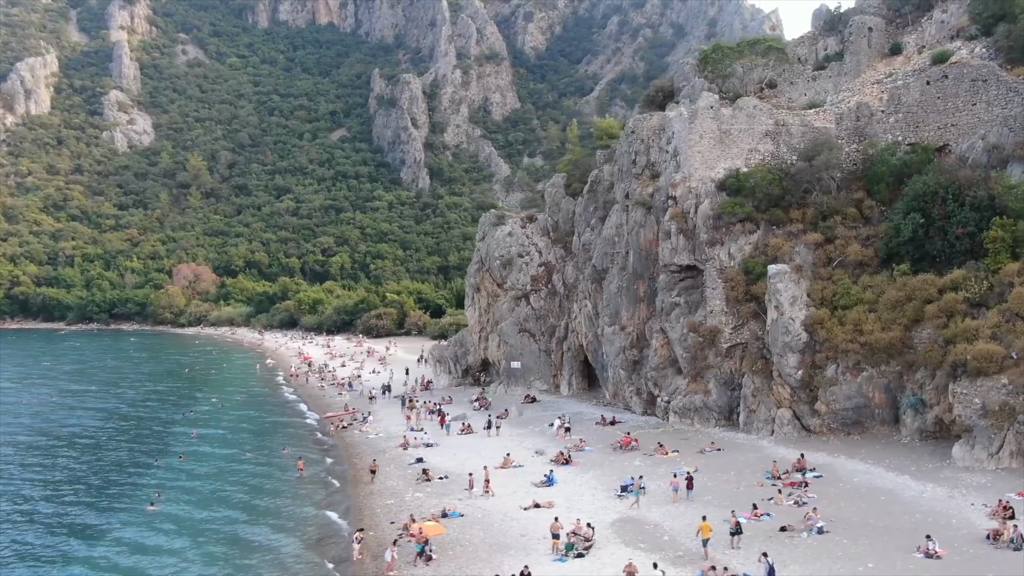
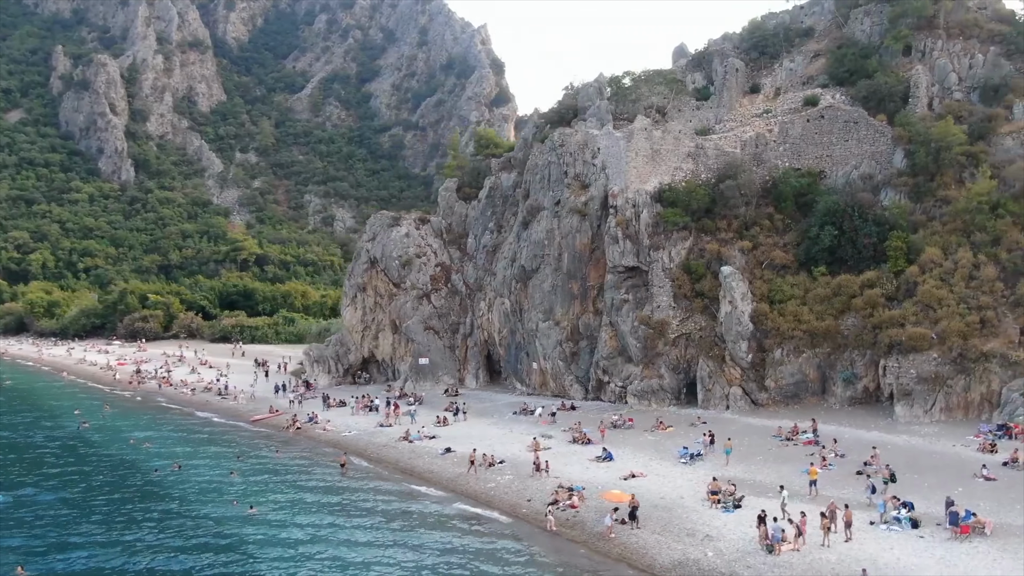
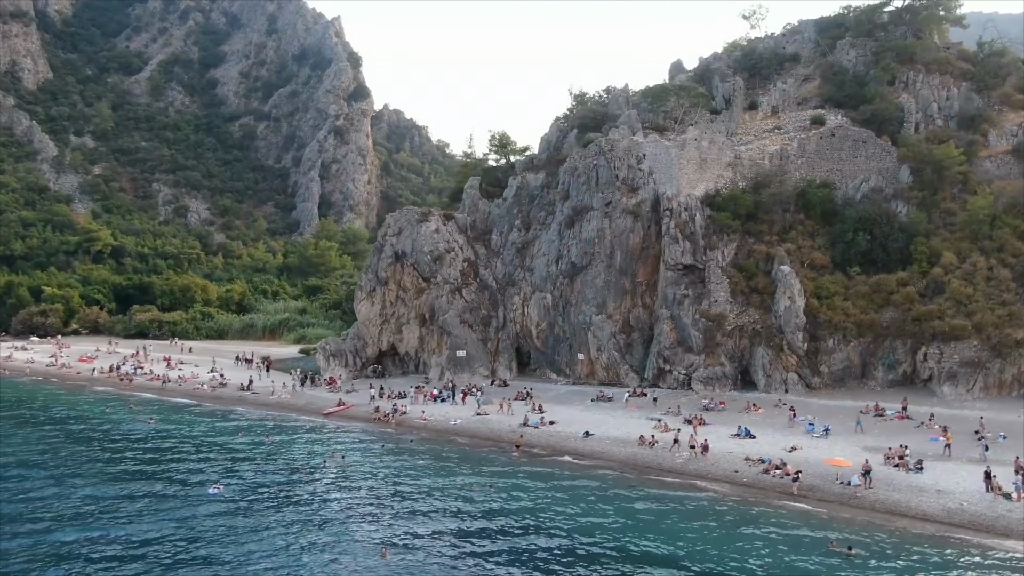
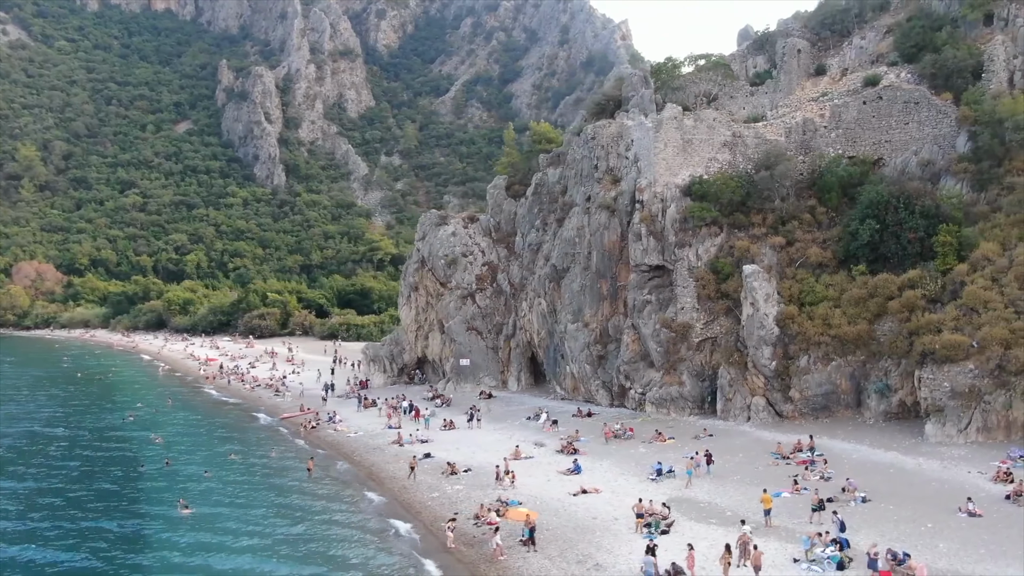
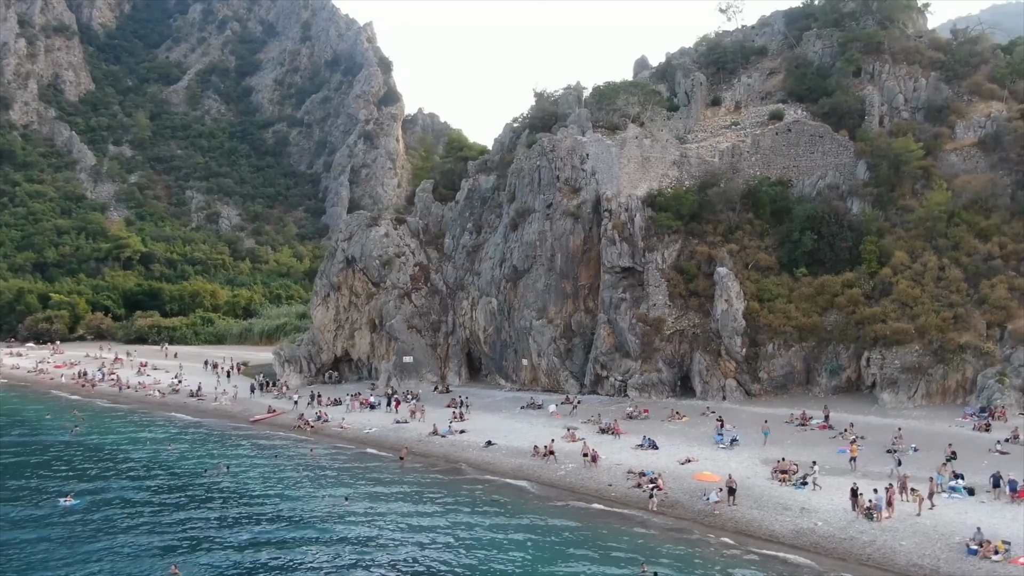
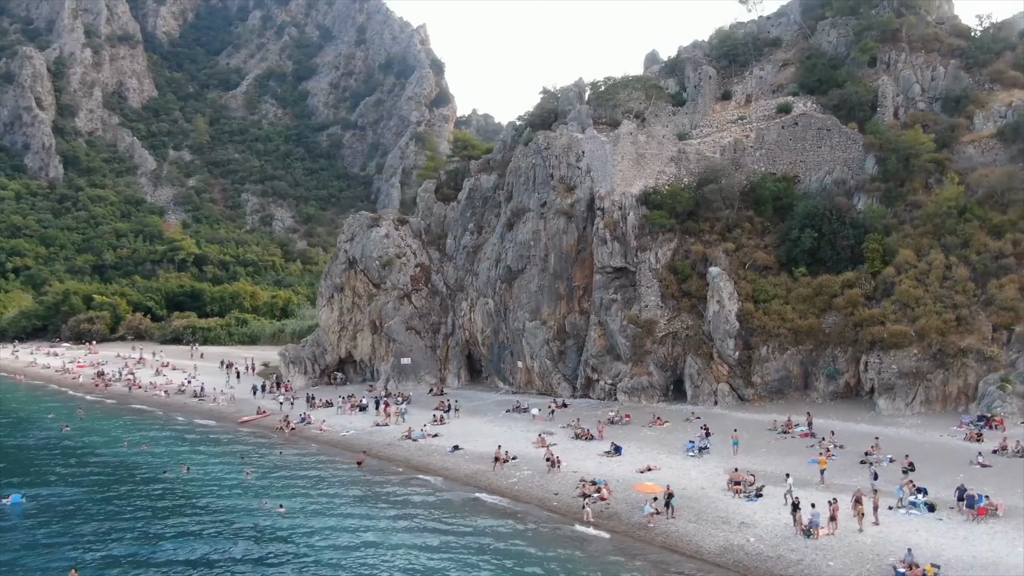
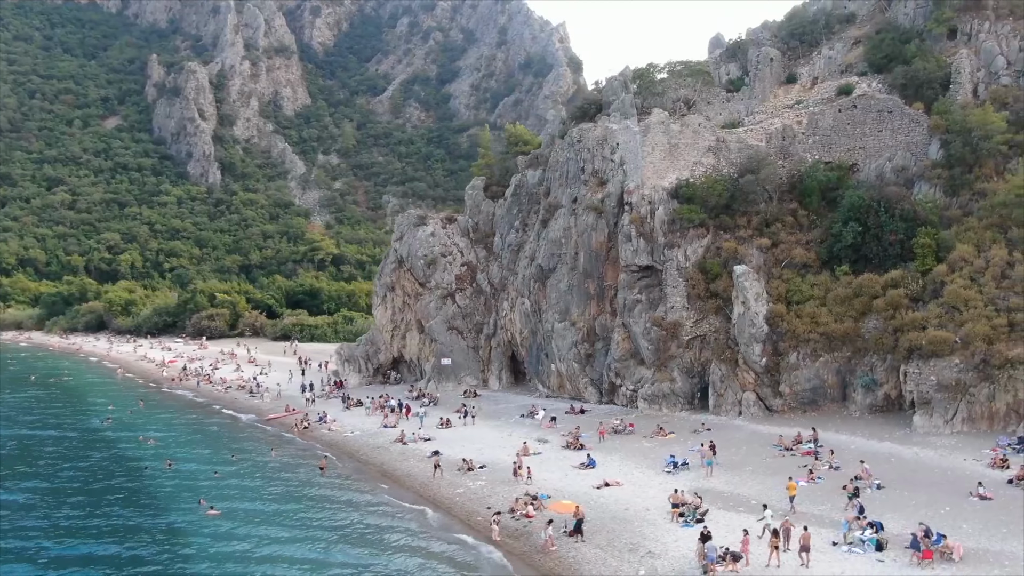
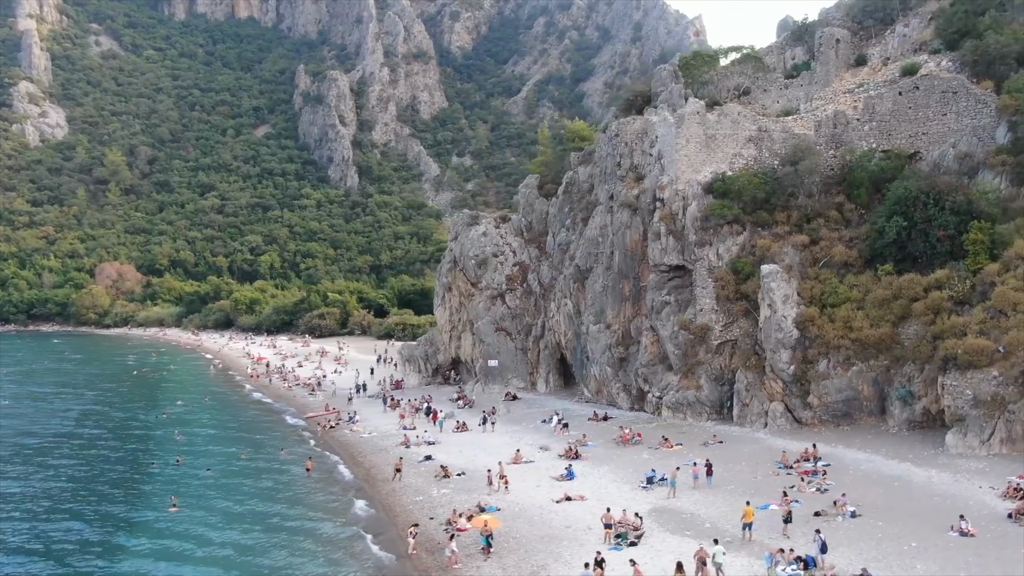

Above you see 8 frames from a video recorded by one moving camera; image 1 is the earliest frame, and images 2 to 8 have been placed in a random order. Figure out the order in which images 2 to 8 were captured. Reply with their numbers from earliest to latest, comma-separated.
8, 4, 7, 2, 6, 5, 3
